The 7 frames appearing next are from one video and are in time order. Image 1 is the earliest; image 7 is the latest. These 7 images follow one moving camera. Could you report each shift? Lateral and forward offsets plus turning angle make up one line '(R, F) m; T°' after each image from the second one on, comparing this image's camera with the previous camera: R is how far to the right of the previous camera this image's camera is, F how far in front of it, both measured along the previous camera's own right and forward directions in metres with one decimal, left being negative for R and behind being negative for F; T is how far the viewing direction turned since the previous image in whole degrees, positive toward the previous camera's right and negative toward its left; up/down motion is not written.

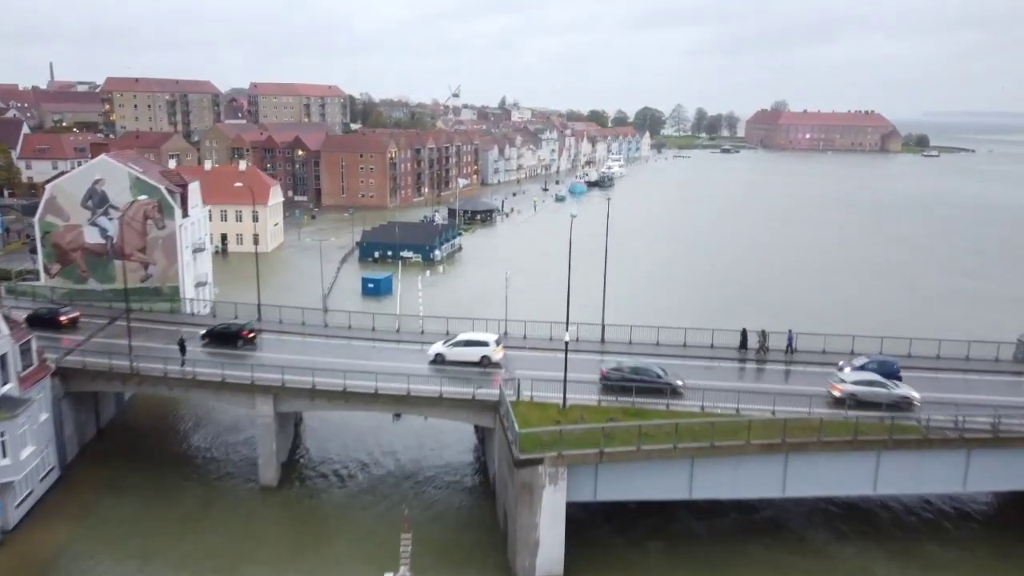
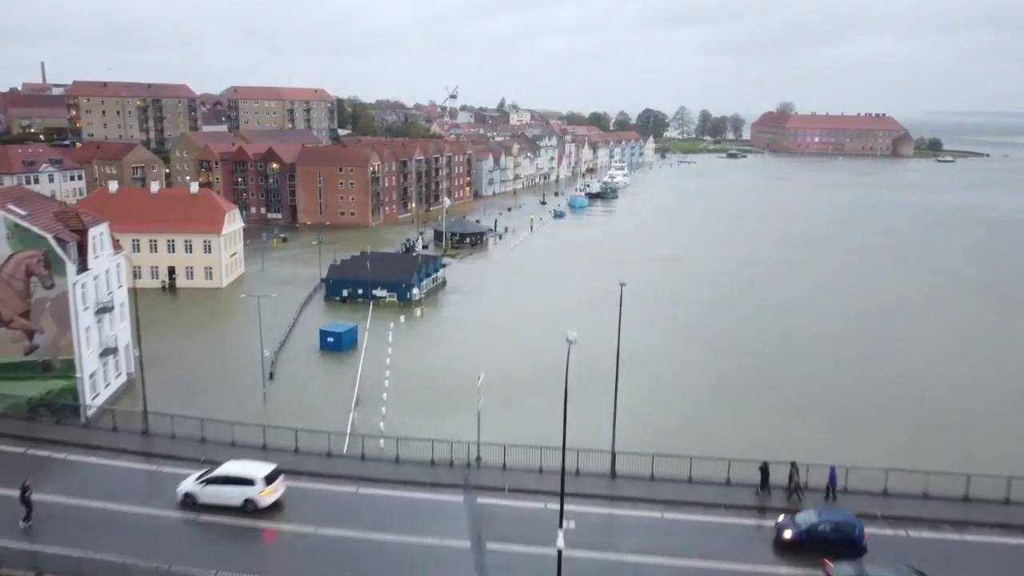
(+0.4, +6.3) m; 0°
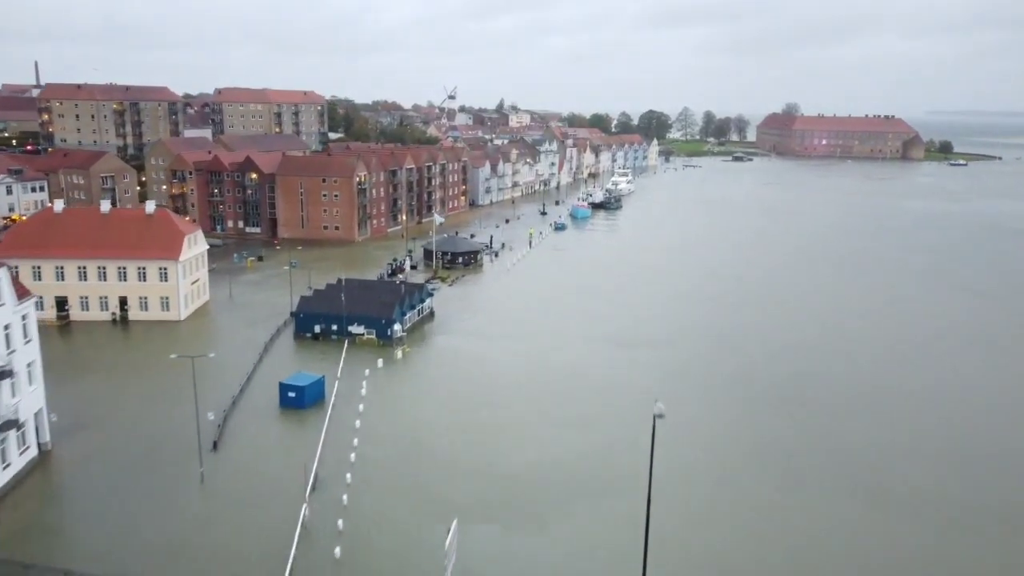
(+0.2, +4.9) m; 0°
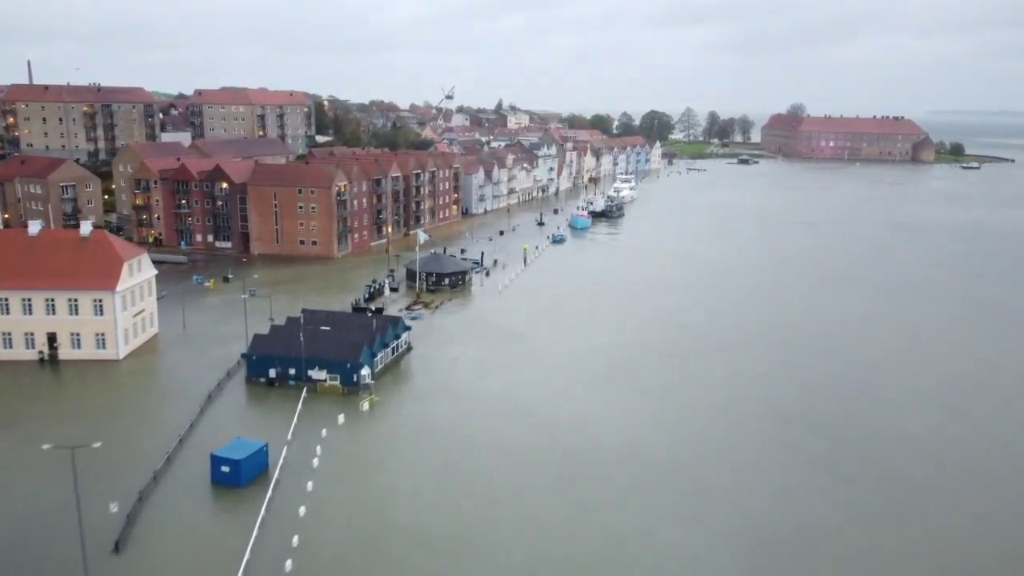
(+0.4, +5.0) m; 0°
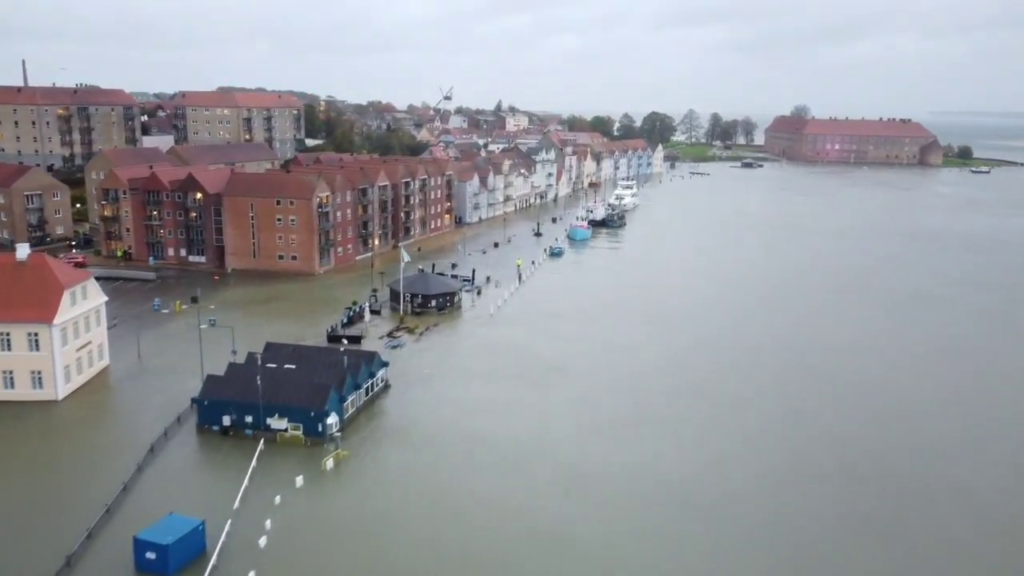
(+0.3, +3.7) m; 0°
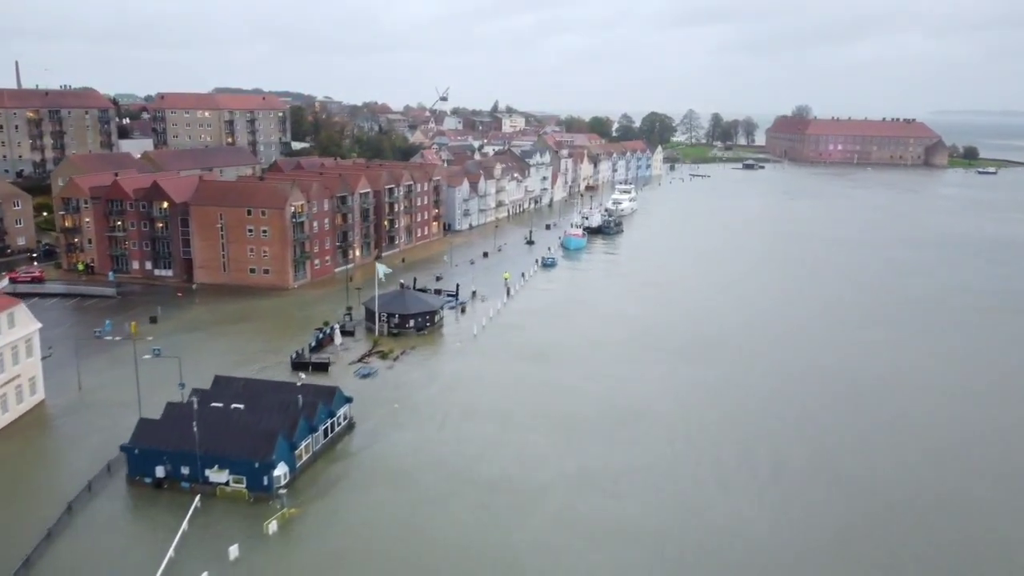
(+0.6, +3.4) m; 0°
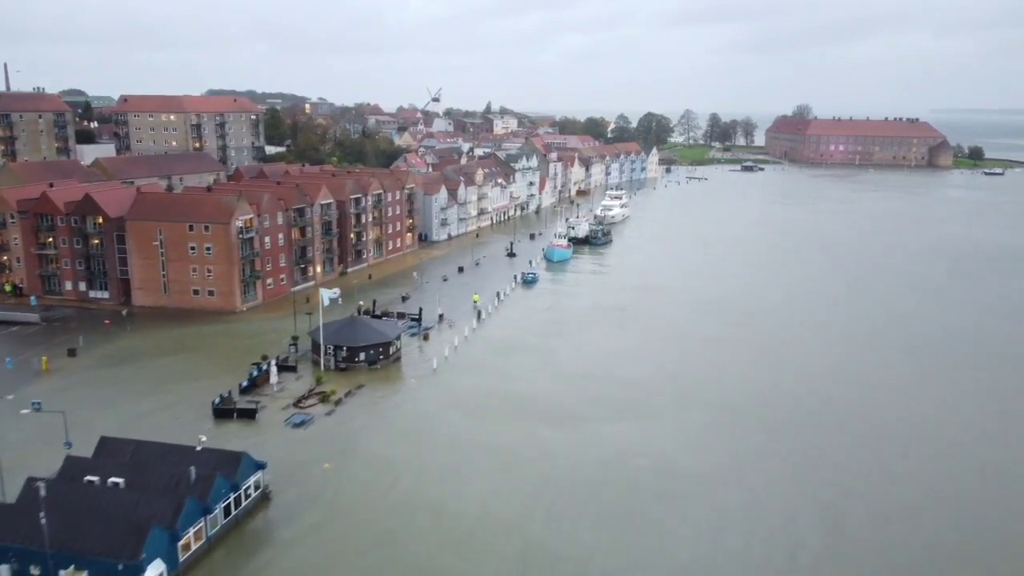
(+1.1, +4.7) m; 0°
